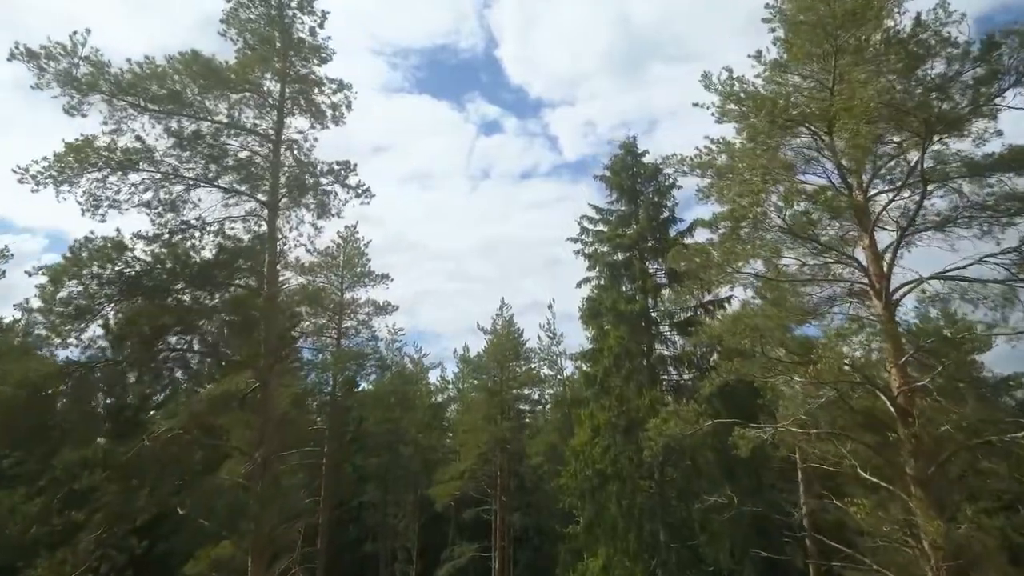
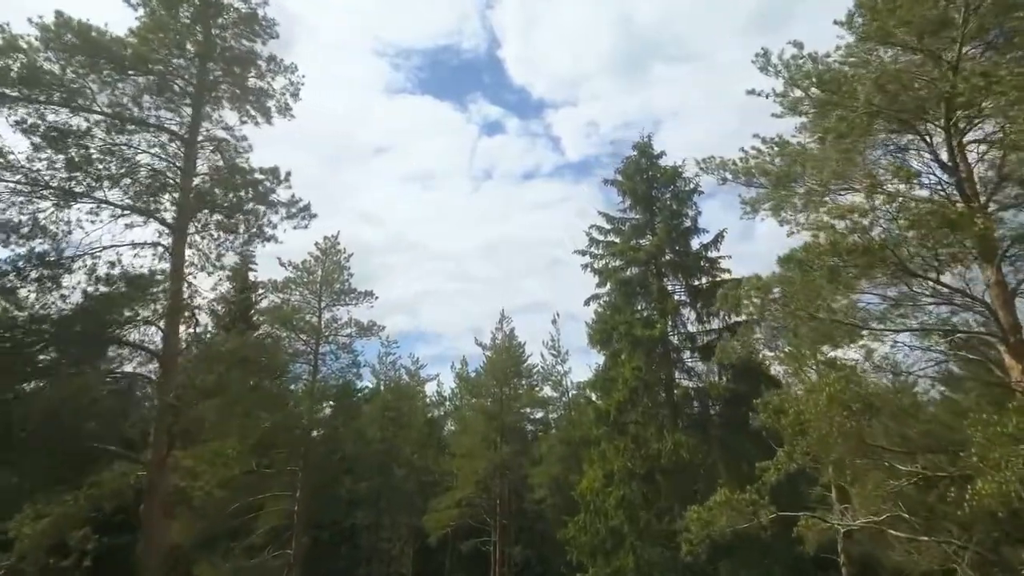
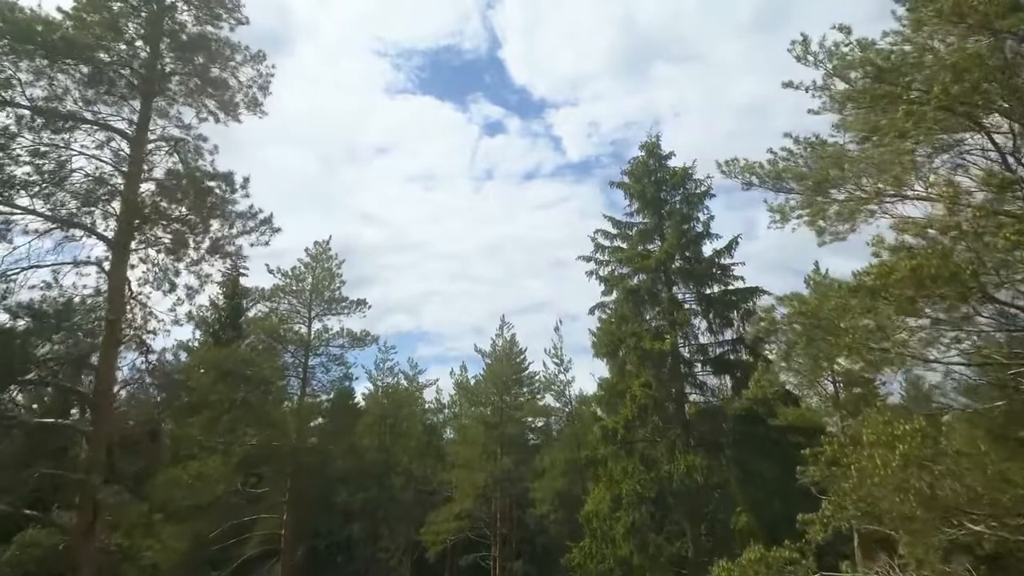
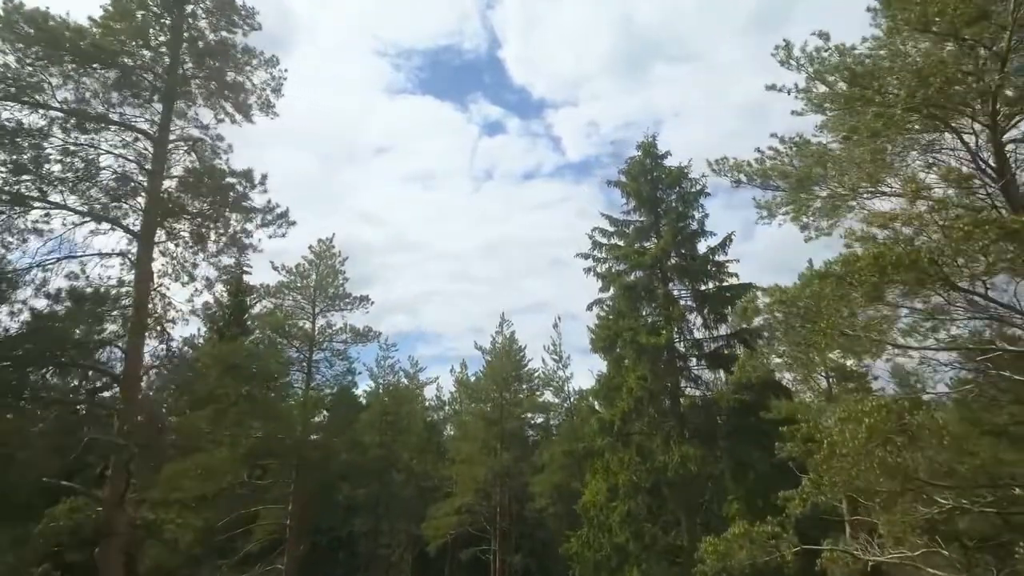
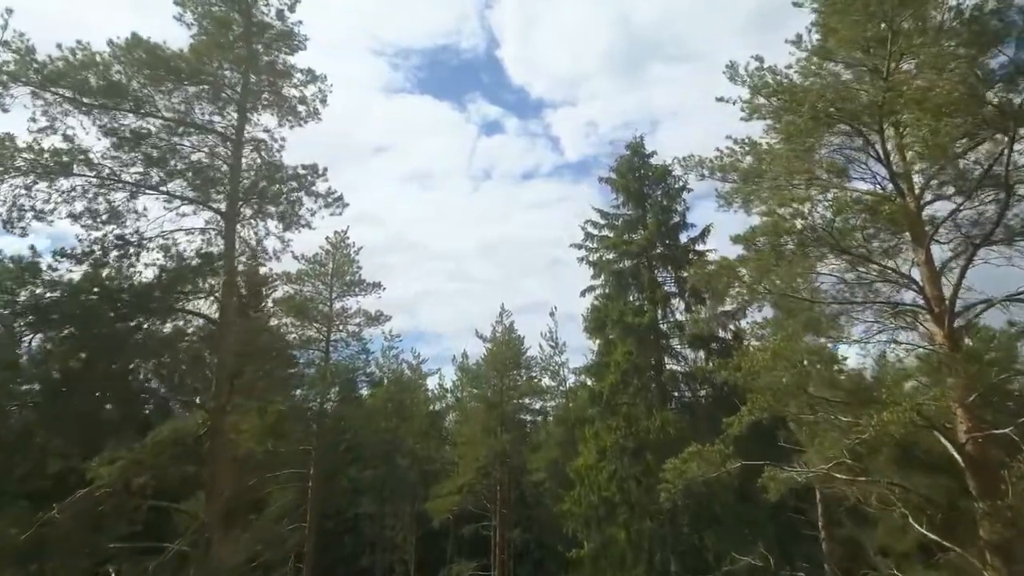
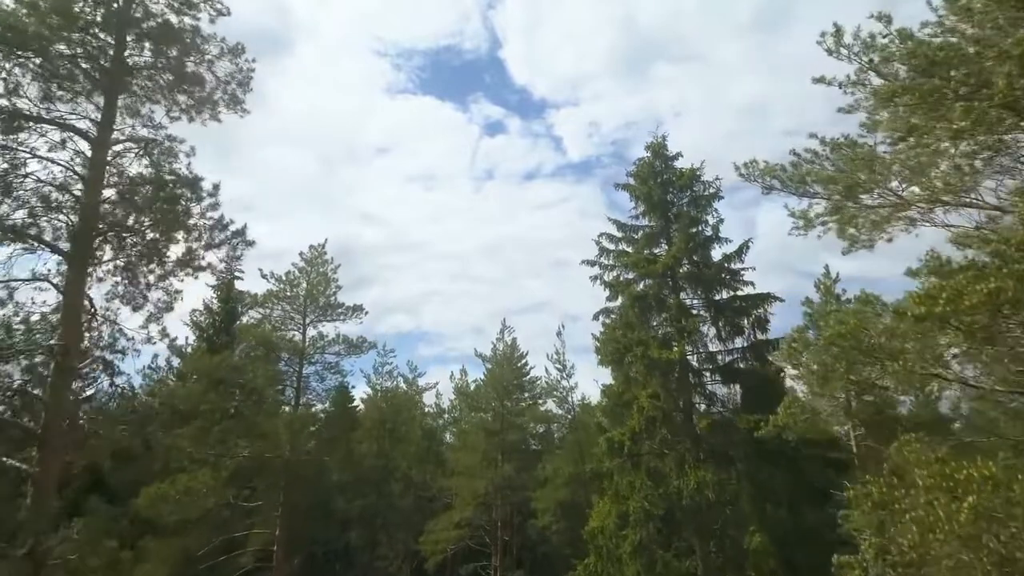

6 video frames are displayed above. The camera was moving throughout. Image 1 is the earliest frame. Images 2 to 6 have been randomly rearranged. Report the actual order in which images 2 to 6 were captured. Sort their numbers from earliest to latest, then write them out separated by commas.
5, 2, 4, 3, 6
